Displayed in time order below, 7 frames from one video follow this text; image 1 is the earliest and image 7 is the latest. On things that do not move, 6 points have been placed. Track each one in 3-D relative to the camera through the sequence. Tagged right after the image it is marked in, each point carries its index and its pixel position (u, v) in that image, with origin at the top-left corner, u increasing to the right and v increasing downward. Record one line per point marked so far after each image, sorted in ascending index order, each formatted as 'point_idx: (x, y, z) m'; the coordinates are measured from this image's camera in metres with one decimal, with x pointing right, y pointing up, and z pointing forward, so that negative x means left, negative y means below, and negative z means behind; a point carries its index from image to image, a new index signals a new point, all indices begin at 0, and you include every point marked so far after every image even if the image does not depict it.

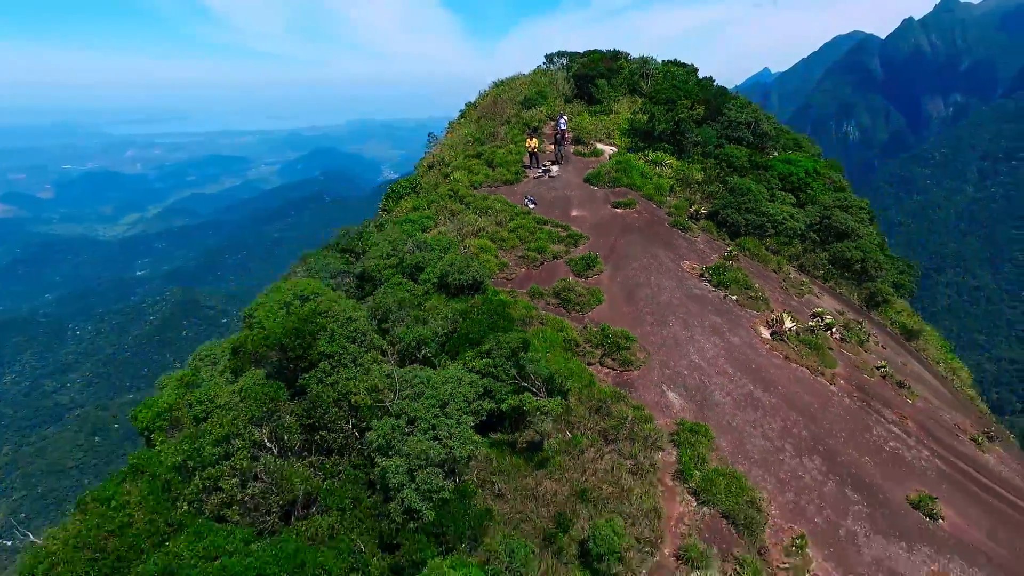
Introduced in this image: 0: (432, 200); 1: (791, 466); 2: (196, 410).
0: (-1.4, +1.6, +9.1) m
1: (+2.4, -1.5, +4.5) m
2: (-2.8, -1.0, +4.6) m
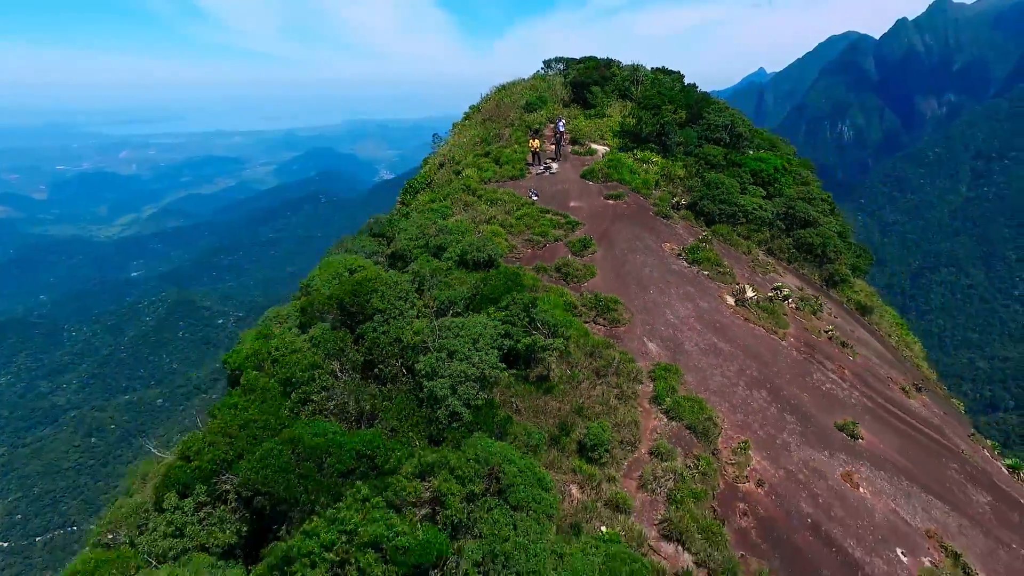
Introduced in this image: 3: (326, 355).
0: (-1.3, +1.9, +10.3) m
1: (+2.5, -1.2, +5.7) m
2: (-2.7, -0.7, +5.8) m
3: (-1.9, -0.6, +5.7) m
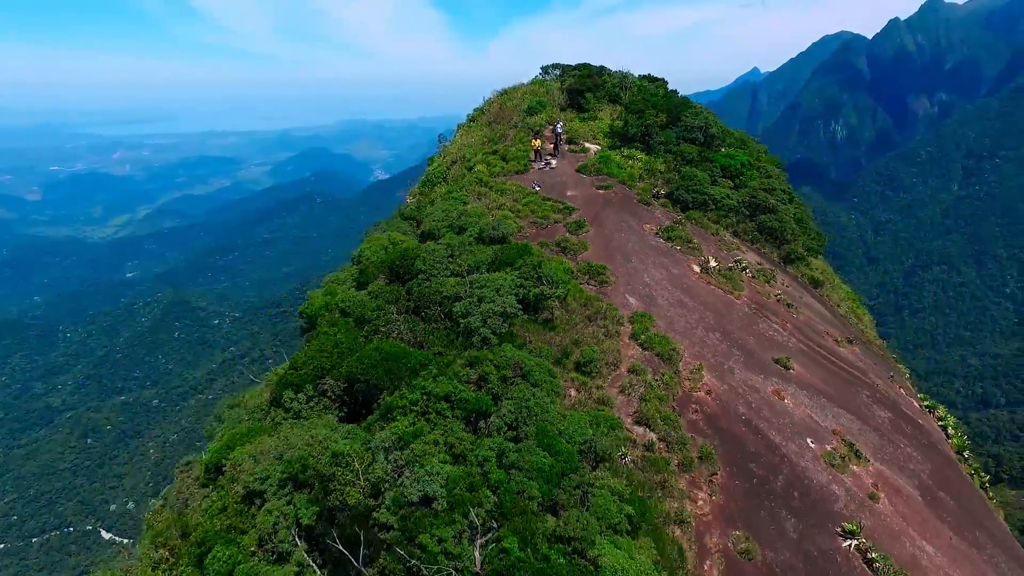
0: (-1.2, +2.4, +11.9) m
1: (+2.6, -0.7, +7.4) m
2: (-2.5, -0.2, +7.4) m
3: (-1.8, -0.1, +7.4) m
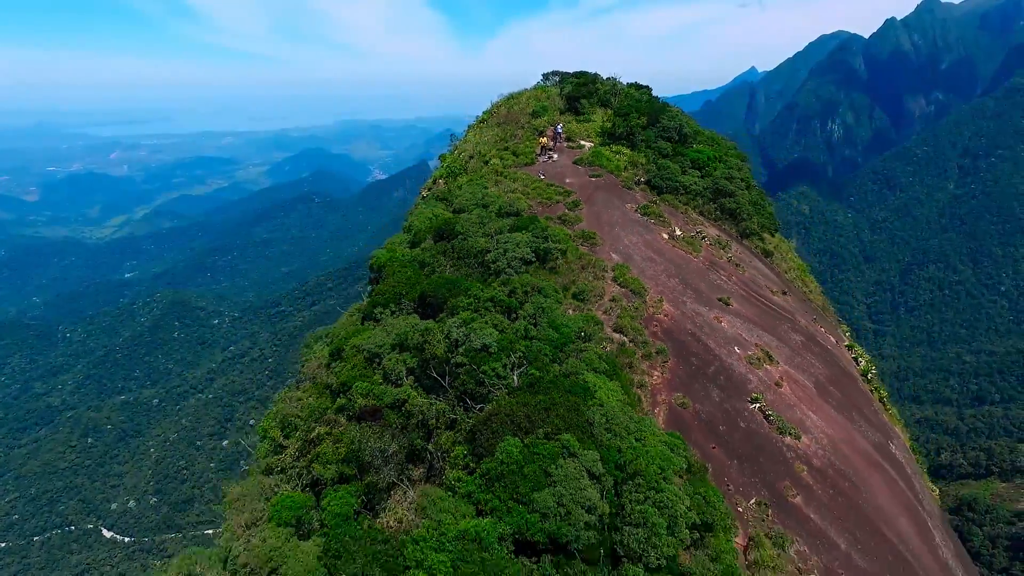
0: (-0.9, +3.2, +14.6) m
1: (+2.9, +0.1, +10.1) m
2: (-2.2, +0.6, +10.1) m
3: (-1.5, +0.7, +10.1) m
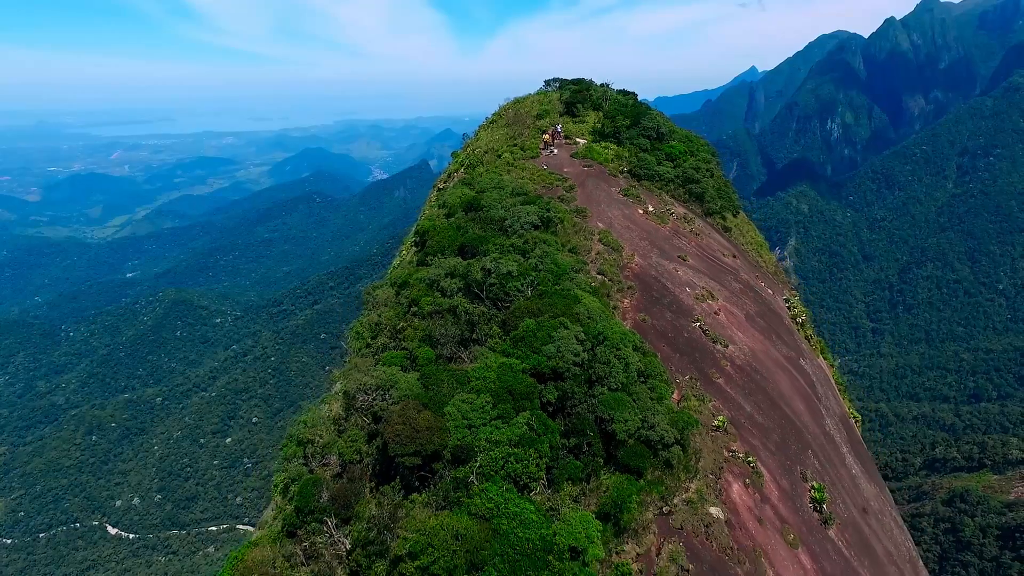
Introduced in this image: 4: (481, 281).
0: (-0.7, +4.2, +17.9) m
1: (+3.2, +1.1, +13.4) m
2: (-2.0, +1.6, +13.4) m
3: (-1.2, +1.7, +13.4) m
4: (-0.6, +0.2, +10.3) m
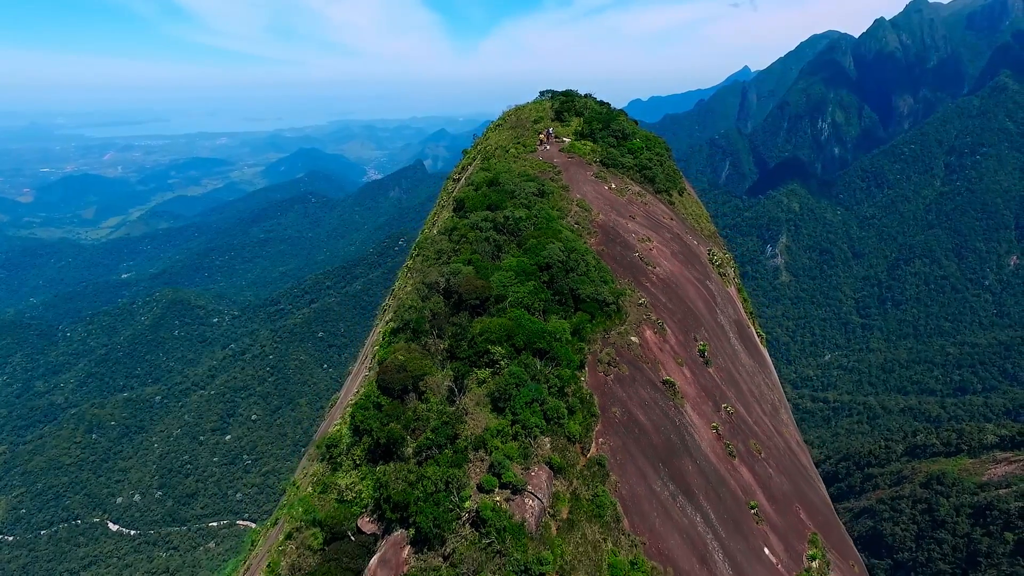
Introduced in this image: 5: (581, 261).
0: (-0.4, +6.1, +24.6) m
1: (+3.5, +3.0, +20.1) m
2: (-1.7, +3.5, +20.1) m
3: (-1.0, +3.6, +20.1) m
4: (-0.3, +2.1, +17.0) m
5: (+2.0, +0.8, +15.3) m
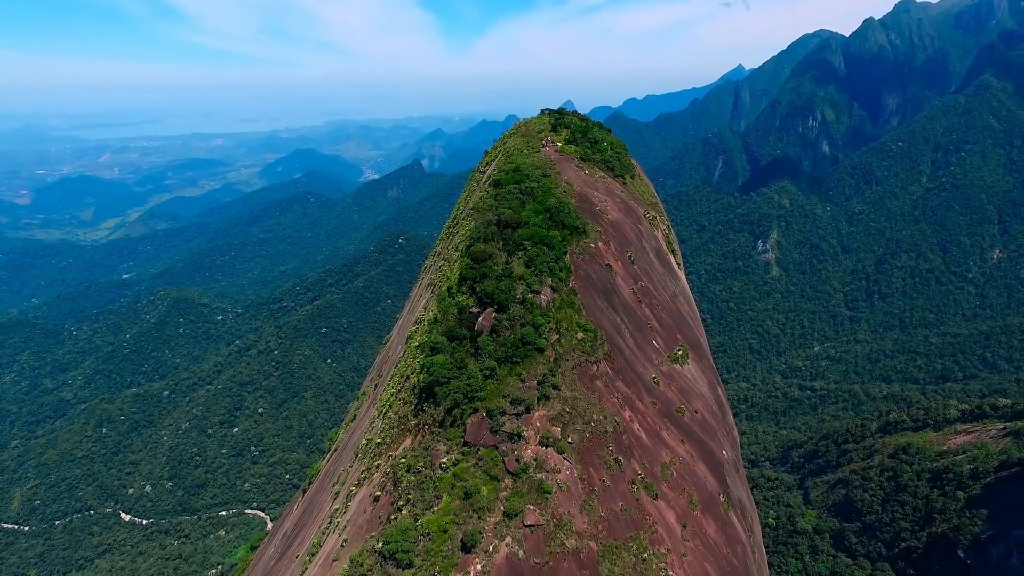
0: (+0.5, +9.8, +39.2) m
1: (+4.4, +6.8, +34.7) m
2: (-0.7, +7.2, +34.6) m
3: (0.0, +7.3, +34.6) m
4: (+0.7, +5.8, +31.5) m
5: (+3.1, +4.5, +29.9) m
